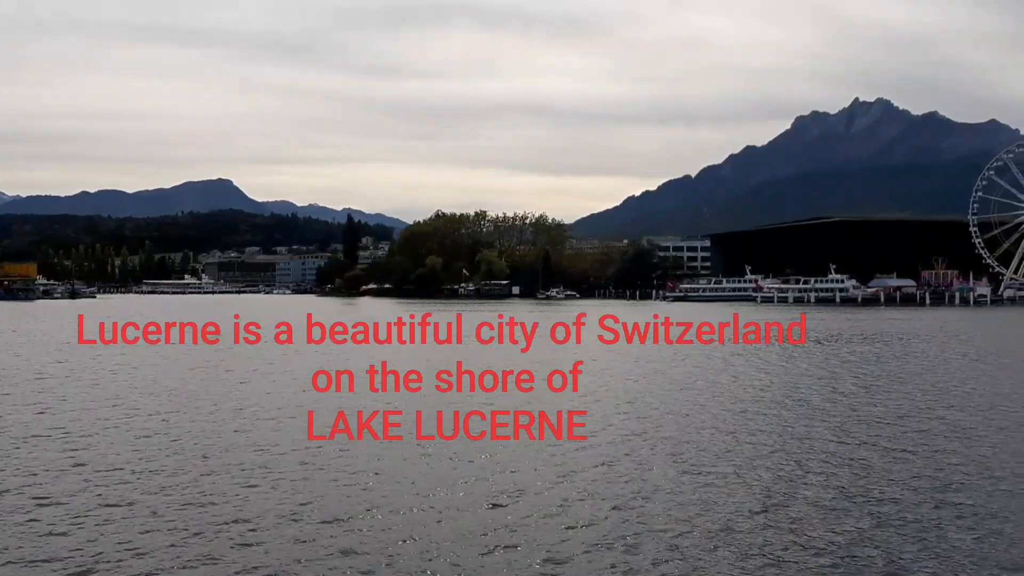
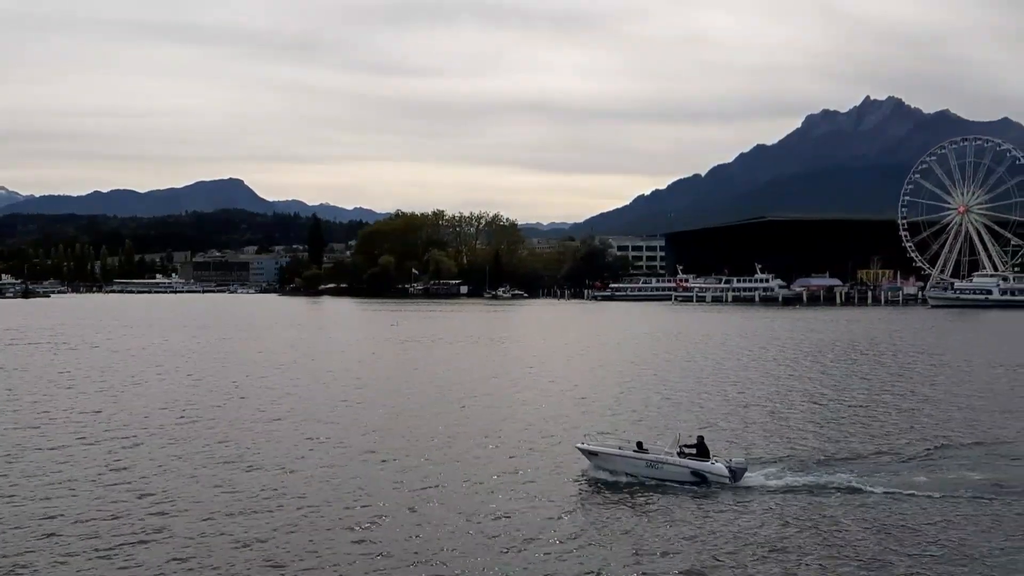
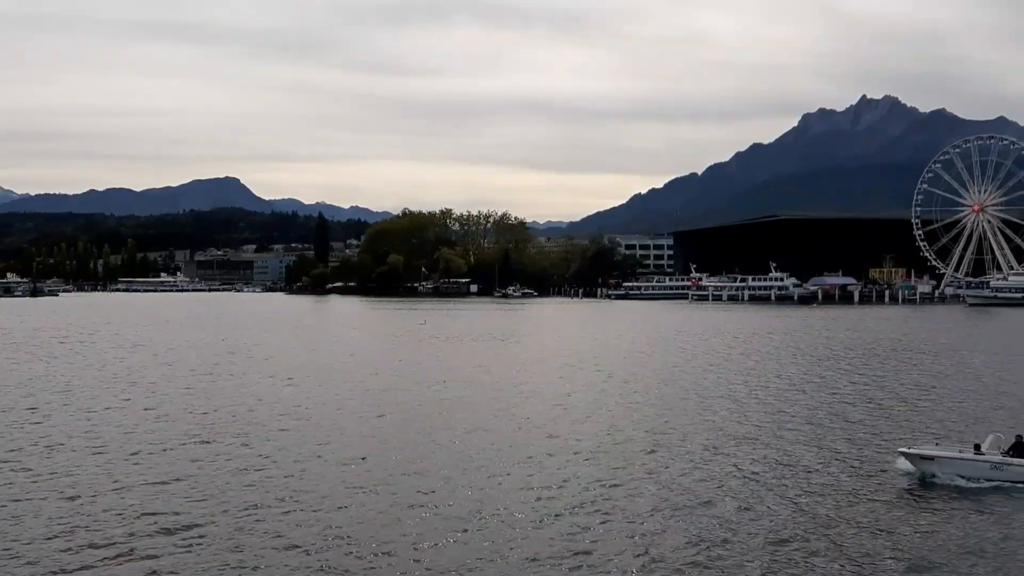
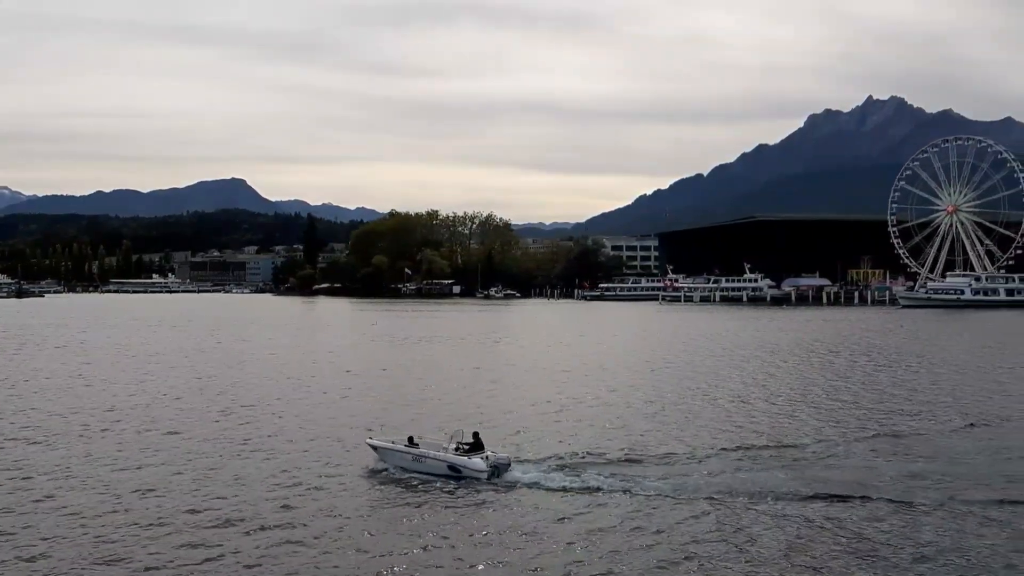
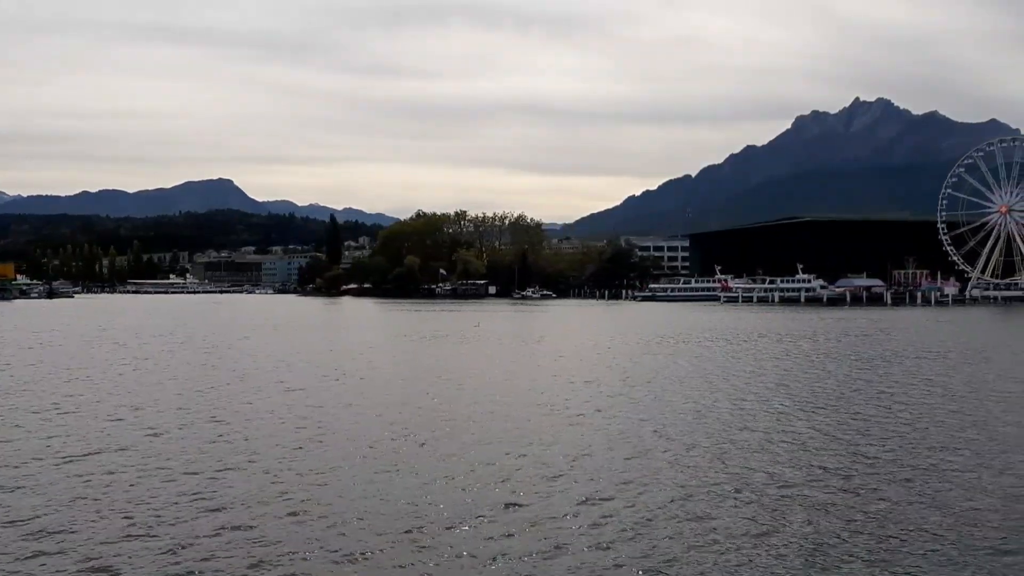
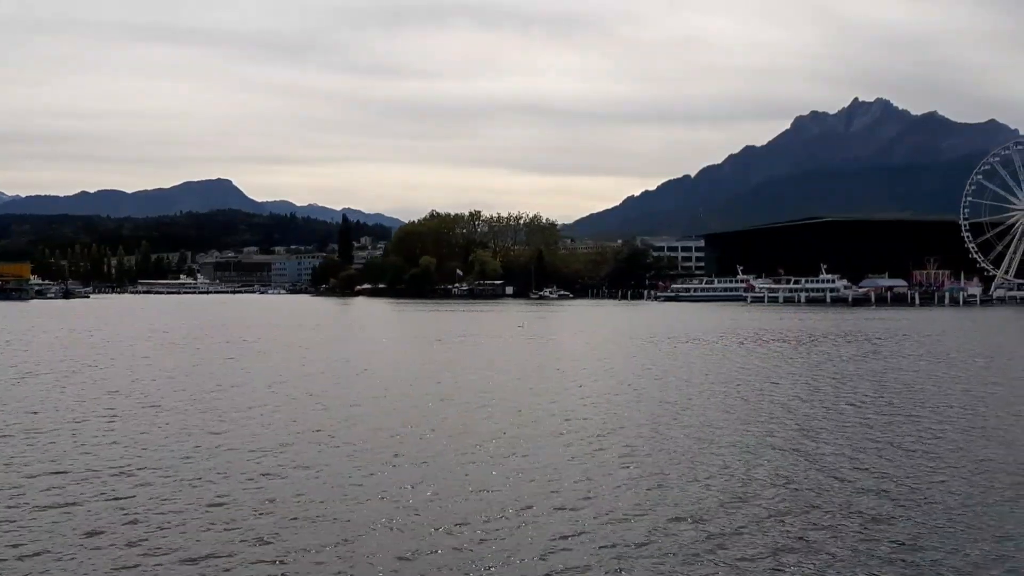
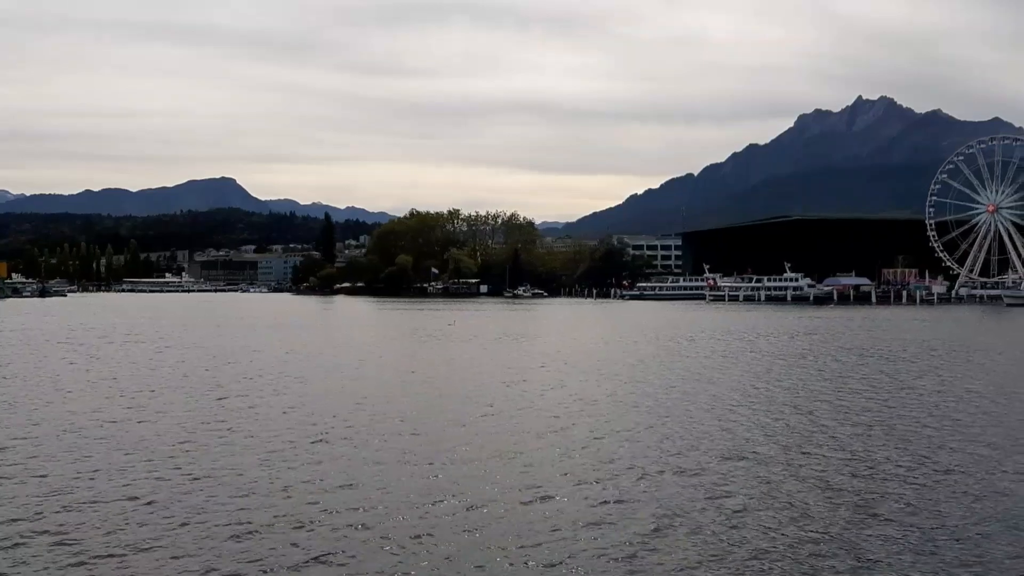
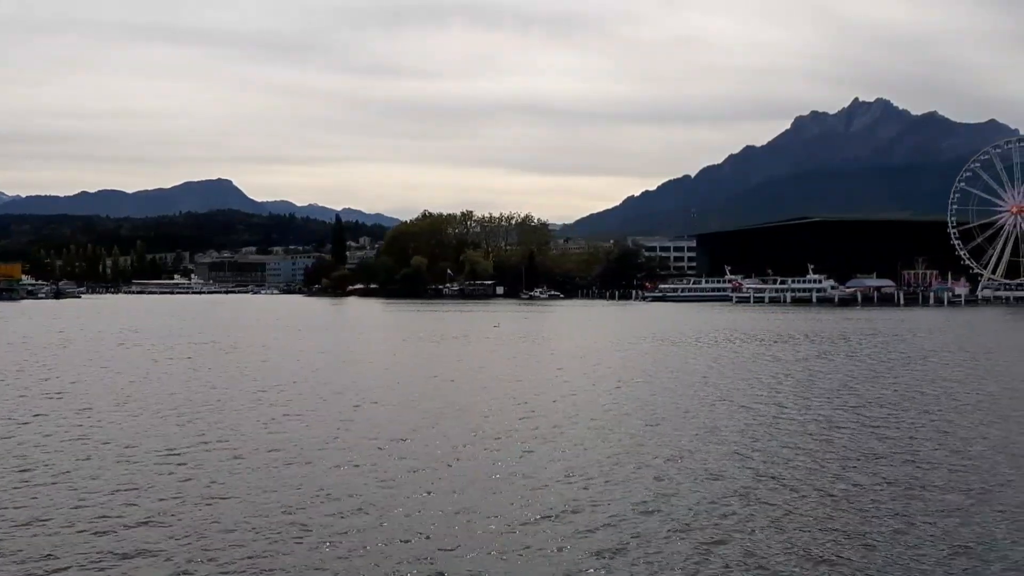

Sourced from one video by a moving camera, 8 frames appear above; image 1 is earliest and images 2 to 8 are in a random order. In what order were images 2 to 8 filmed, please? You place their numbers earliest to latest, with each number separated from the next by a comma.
6, 8, 5, 7, 3, 2, 4
